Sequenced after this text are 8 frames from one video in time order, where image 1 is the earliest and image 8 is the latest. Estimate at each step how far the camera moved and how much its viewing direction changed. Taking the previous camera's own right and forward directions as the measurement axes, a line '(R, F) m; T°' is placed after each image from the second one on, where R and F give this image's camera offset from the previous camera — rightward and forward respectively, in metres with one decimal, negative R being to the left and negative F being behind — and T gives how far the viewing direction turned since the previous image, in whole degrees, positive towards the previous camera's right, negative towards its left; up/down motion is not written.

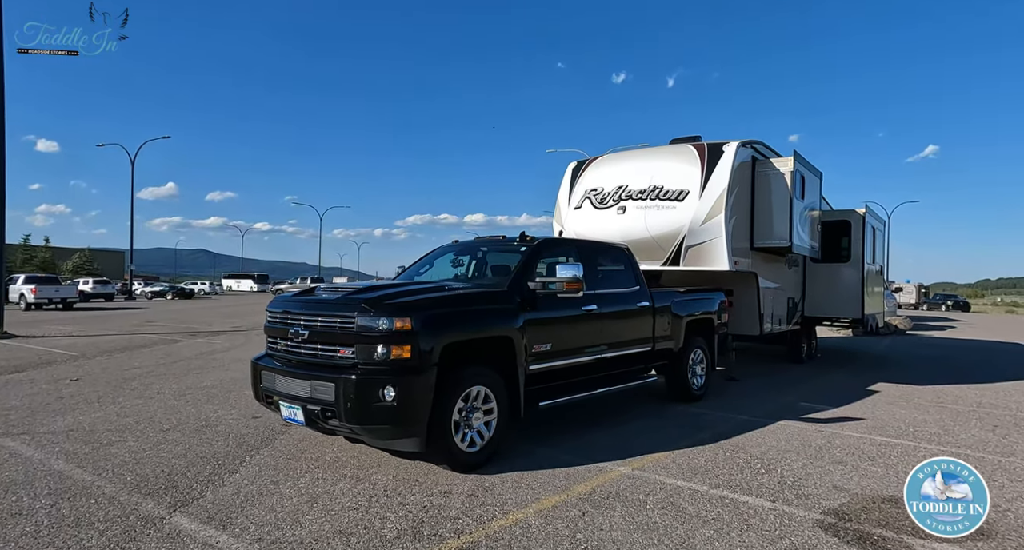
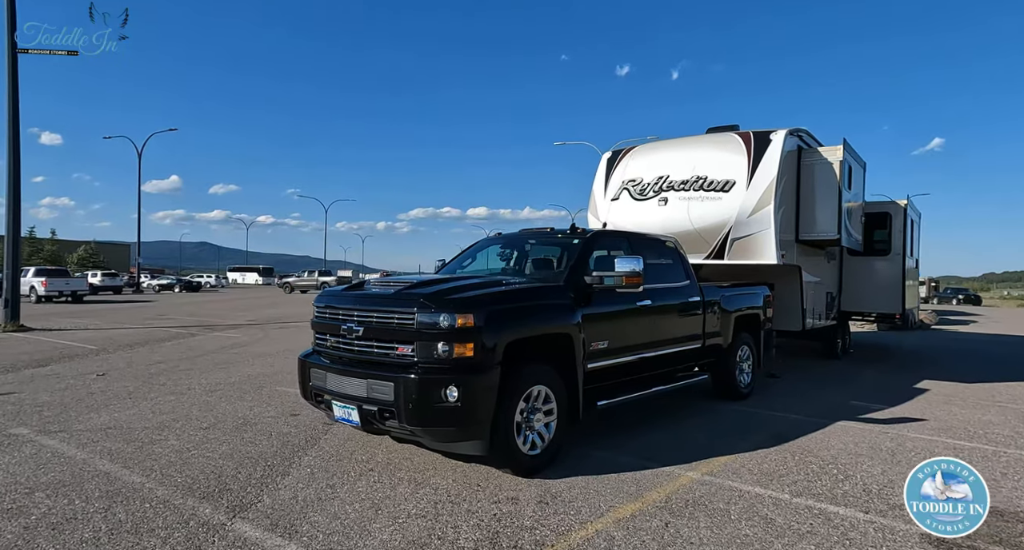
(-0.4, +0.2) m; -1°
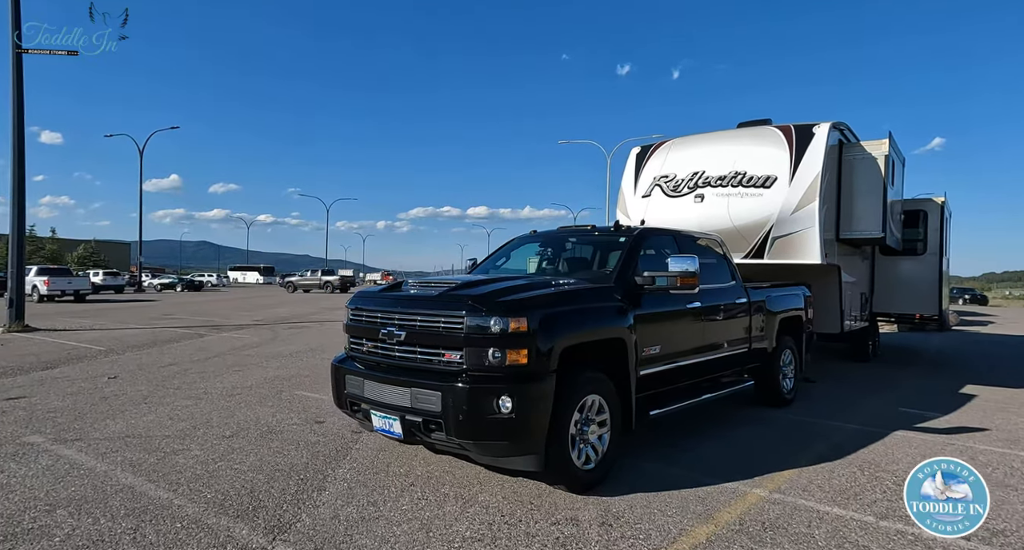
(-0.3, +0.3) m; 0°
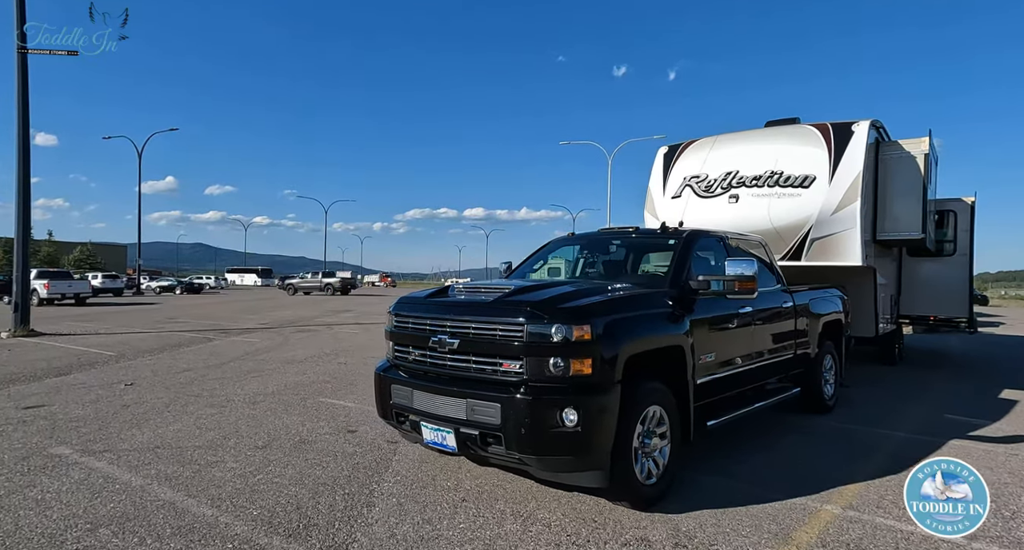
(-0.4, +0.2) m; 0°
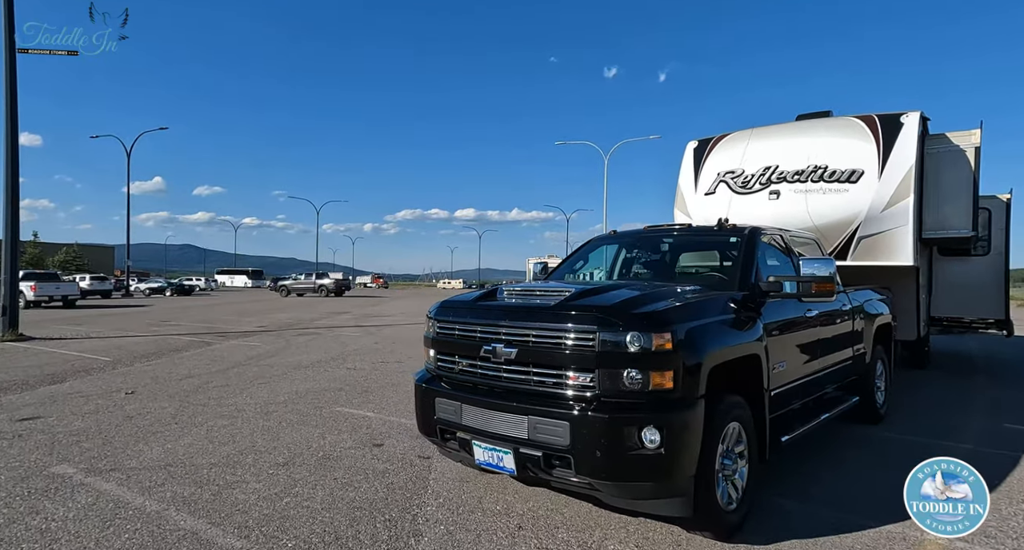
(-0.4, +0.4) m; +1°
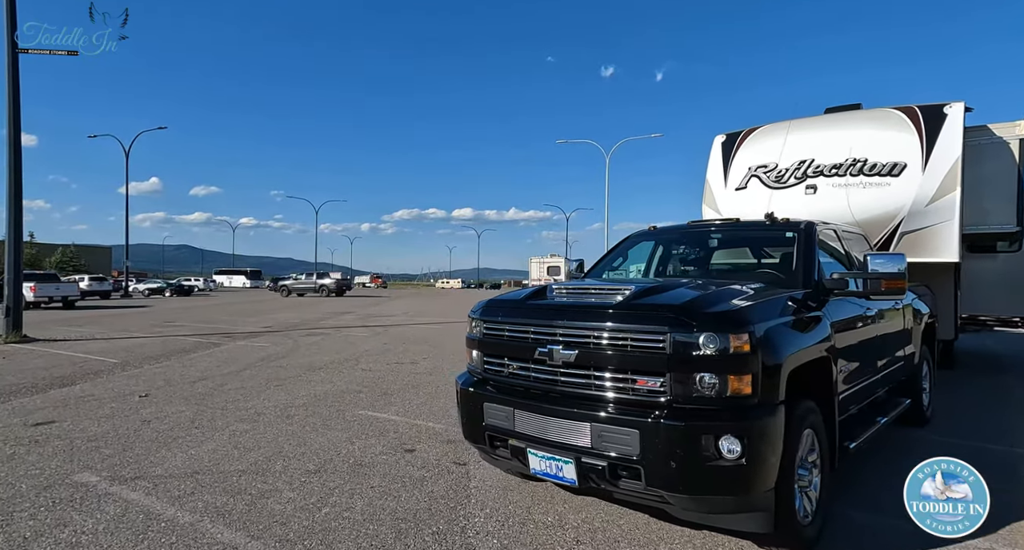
(-0.3, +0.2) m; 0°
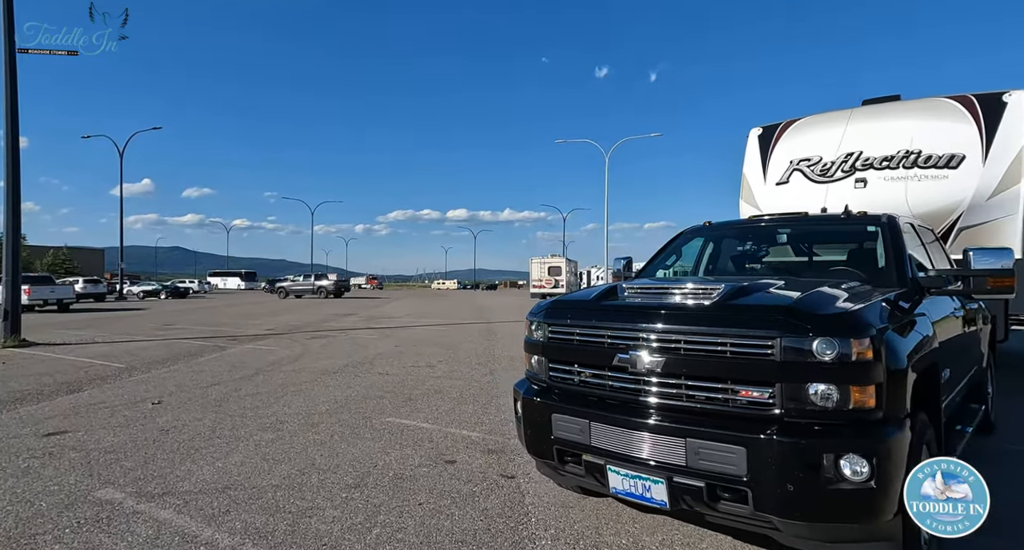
(-0.4, +0.3) m; 0°
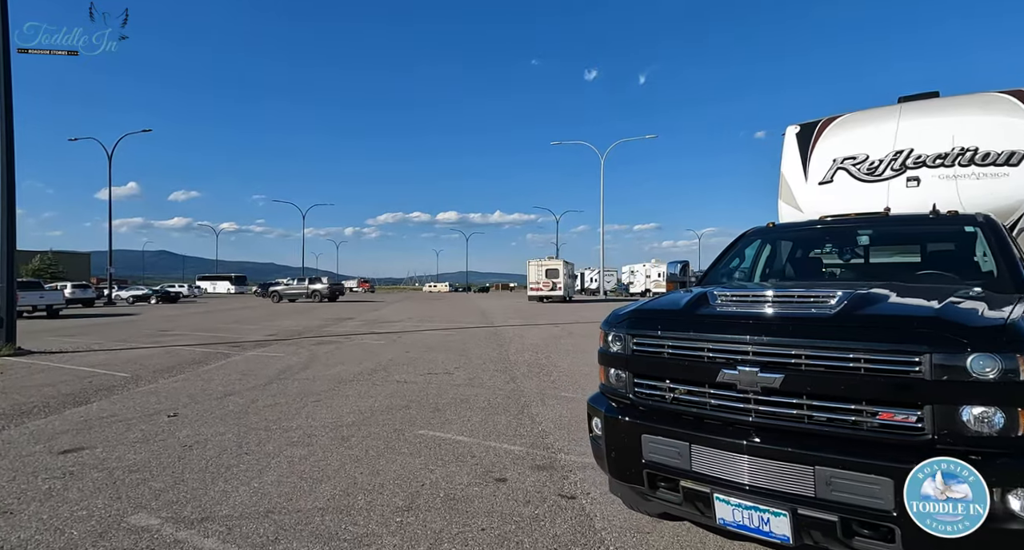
(-0.5, +0.3) m; +1°
